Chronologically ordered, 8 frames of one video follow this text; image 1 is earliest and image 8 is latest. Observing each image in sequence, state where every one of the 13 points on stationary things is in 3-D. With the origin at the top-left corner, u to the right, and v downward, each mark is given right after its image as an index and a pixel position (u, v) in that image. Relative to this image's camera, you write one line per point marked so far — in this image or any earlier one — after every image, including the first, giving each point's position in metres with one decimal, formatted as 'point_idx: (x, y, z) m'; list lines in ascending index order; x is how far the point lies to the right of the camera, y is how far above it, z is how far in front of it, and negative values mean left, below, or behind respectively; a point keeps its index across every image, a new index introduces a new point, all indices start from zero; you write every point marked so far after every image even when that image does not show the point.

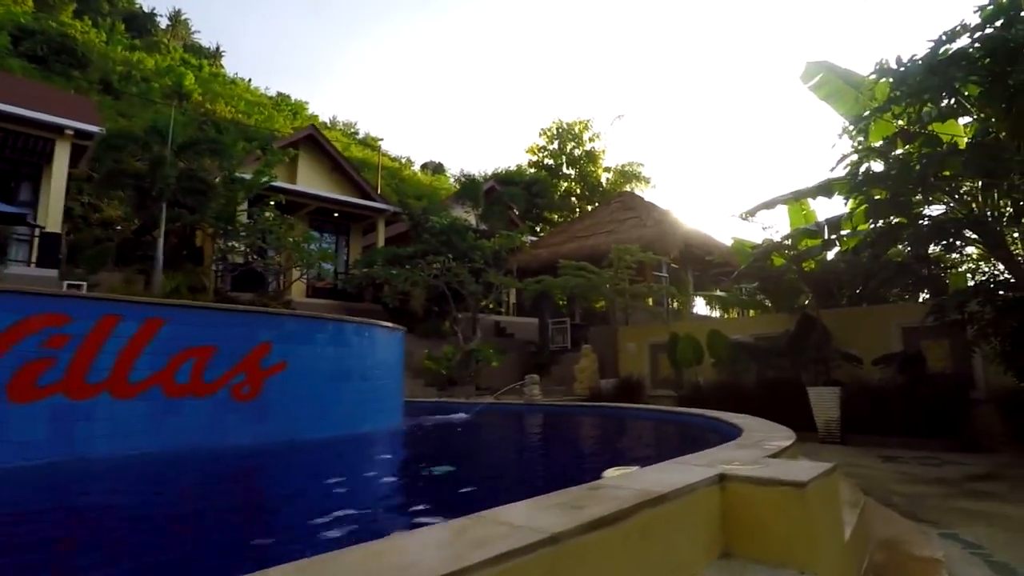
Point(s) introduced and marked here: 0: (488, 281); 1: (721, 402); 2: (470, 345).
0: (-0.8, +0.2, +16.0) m
1: (+3.3, -1.8, +10.2) m
2: (-1.0, -1.3, +14.7) m
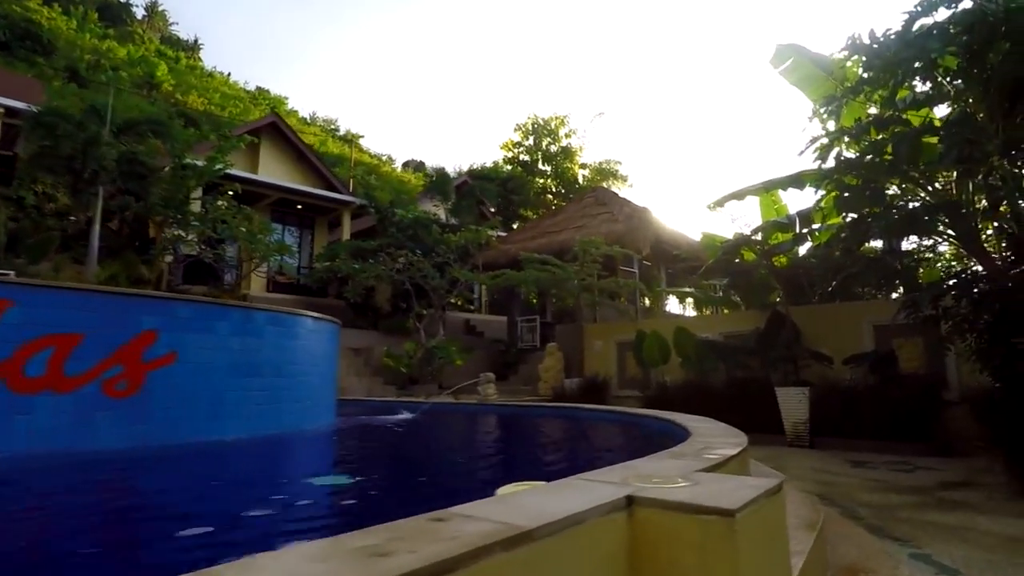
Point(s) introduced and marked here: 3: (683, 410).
0: (-1.5, +0.3, +15.4) m
1: (+2.6, -1.7, +9.7) m
2: (-1.7, -1.2, +14.1) m
3: (+2.6, -1.9, +9.8) m
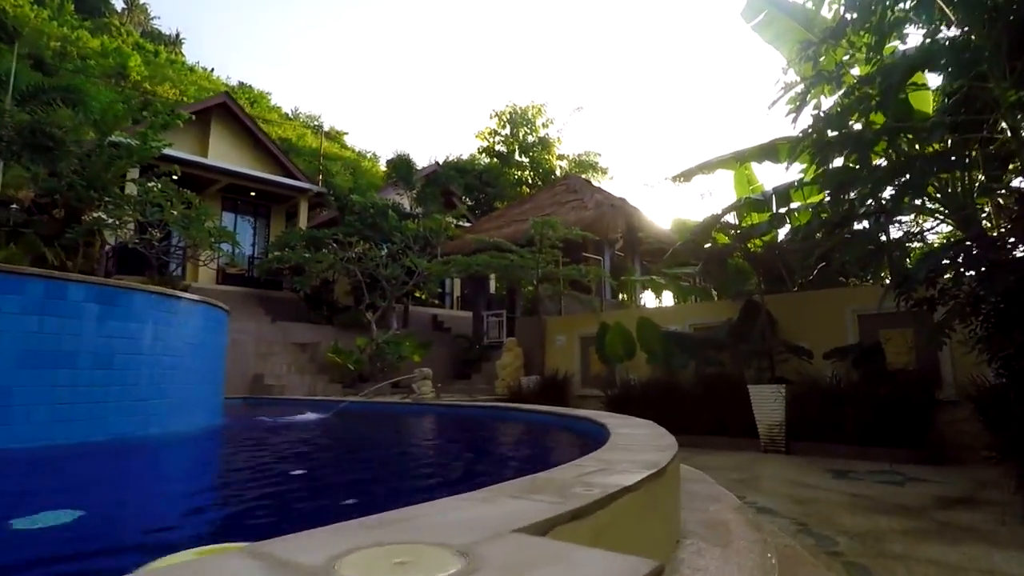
0: (-2.4, +0.5, +14.4) m
1: (+1.9, -1.6, +8.7) m
2: (-2.5, -1.0, +13.1) m
3: (+1.8, -1.7, +8.8) m
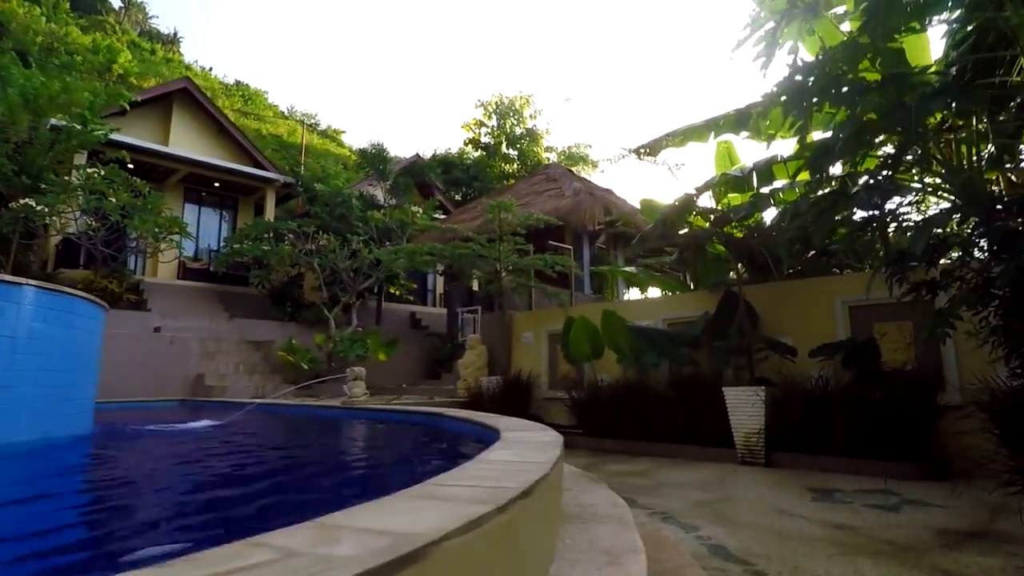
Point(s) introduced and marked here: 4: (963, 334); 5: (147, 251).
0: (-2.9, +0.6, +13.5) m
1: (+1.3, -1.4, +7.8) m
2: (-3.1, -0.9, +12.2) m
3: (+1.3, -1.6, +7.9) m
4: (+4.1, -0.4, +5.9) m
5: (-8.2, +0.8, +14.7) m
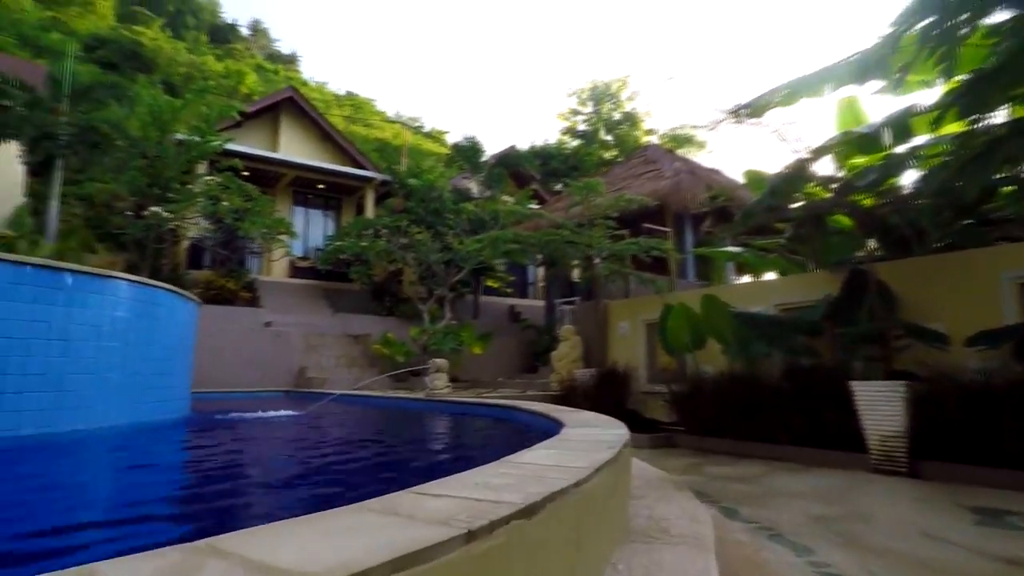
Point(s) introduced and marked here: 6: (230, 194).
0: (-0.9, +0.7, +13.3) m
1: (+2.4, -1.3, +7.0) m
2: (-1.3, -0.7, +12.0) m
3: (+2.3, -1.4, +7.1) m
4: (+4.8, -0.2, +4.6) m
5: (-5.9, +0.9, +15.3) m
6: (-6.1, +2.0, +13.9) m
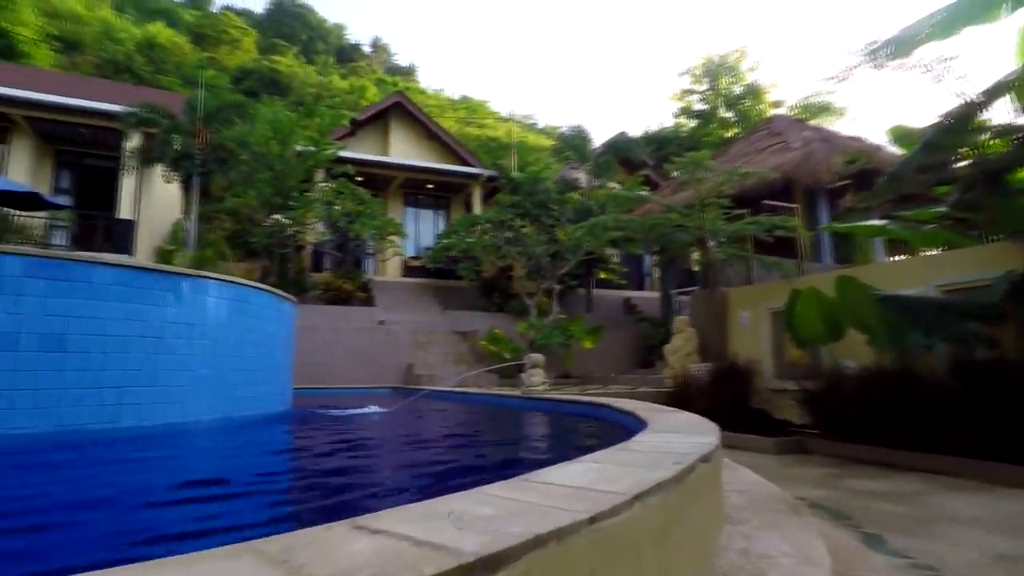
0: (+1.2, +0.9, +12.8) m
1: (+3.4, -1.1, +6.0) m
2: (+0.7, -0.6, +11.6) m
3: (+3.3, -1.2, +6.1) m
4: (+5.2, +0.1, +3.2) m
5: (-3.3, +0.9, +15.7) m
6: (-3.8, +2.0, +14.4) m
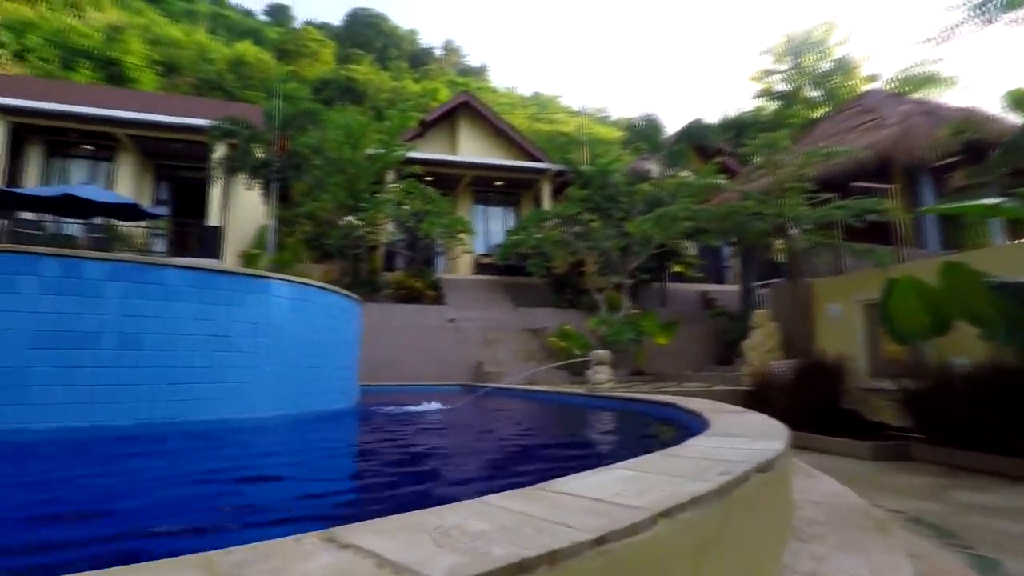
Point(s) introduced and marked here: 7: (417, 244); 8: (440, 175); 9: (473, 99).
0: (+2.6, +1.0, +12.3) m
1: (+3.9, -0.9, +5.3) m
2: (+1.9, -0.5, +11.2) m
3: (+3.9, -1.1, +5.4) m
4: (+5.4, +0.2, +2.3) m
5: (-1.6, +0.9, +15.8) m
6: (-2.2, +2.0, +14.5) m
7: (-2.3, +1.0, +15.1) m
8: (-1.8, +2.9, +16.5) m
9: (-1.0, +5.1, +17.2) m
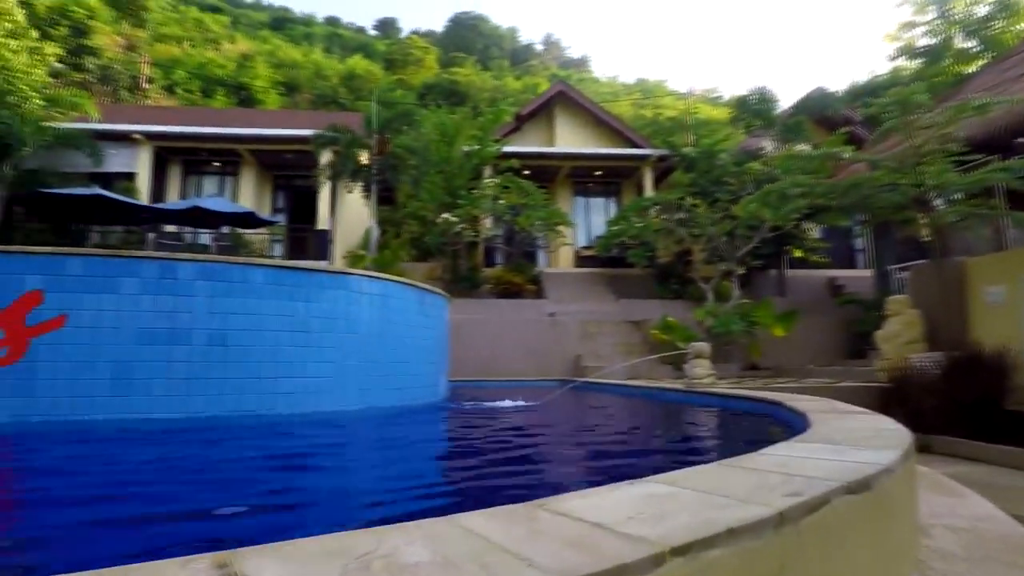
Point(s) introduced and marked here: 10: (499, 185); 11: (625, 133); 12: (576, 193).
0: (+4.3, +1.2, +11.3) m
1: (+4.5, -0.7, +4.1) m
2: (+3.5, -0.3, +10.3) m
3: (+4.5, -0.8, +4.2) m
4: (+5.4, +0.5, +0.9) m
5: (+0.9, +1.0, +15.4) m
6: (-0.1, +2.1, +14.2) m
7: (+0.1, +1.1, +14.9) m
8: (+0.7, +3.0, +16.2) m
9: (+1.5, +5.3, +16.7) m
10: (-0.4, +2.2, +13.9) m
11: (+2.9, +4.1, +16.5) m
12: (+1.7, +2.5, +16.8) m
